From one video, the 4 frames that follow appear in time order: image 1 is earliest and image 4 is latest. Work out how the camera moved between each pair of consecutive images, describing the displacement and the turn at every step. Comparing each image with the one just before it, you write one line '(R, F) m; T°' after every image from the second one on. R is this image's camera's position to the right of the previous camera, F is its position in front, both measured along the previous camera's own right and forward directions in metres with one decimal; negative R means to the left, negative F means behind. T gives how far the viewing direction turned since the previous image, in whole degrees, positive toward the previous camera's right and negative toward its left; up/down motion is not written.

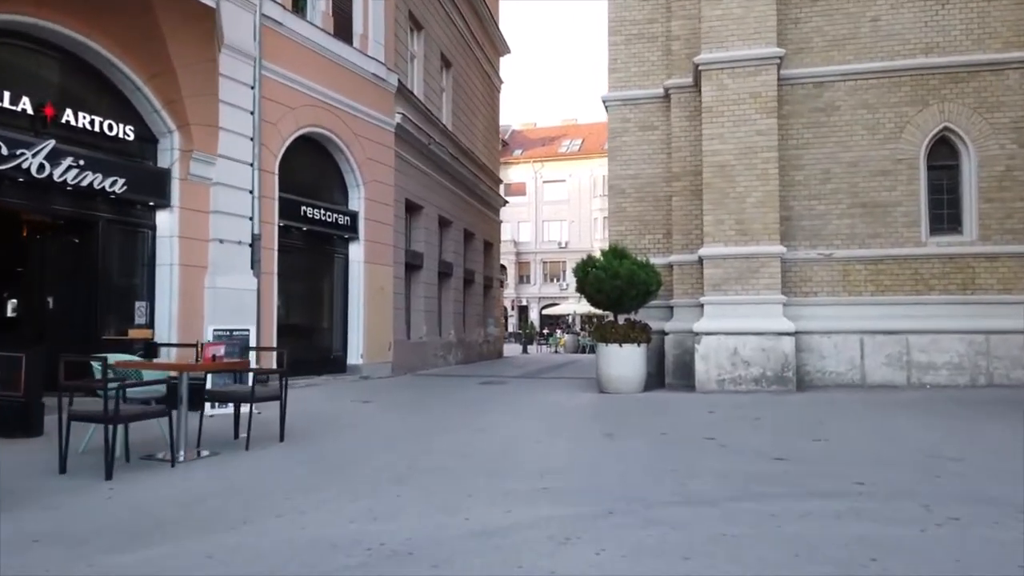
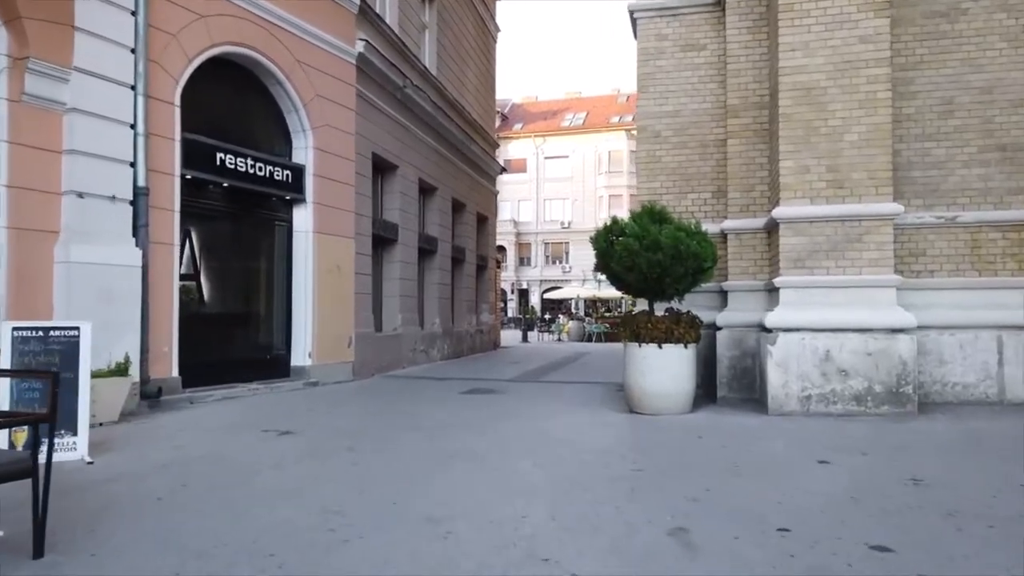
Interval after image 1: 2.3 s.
(+0.1, +3.9) m; 0°
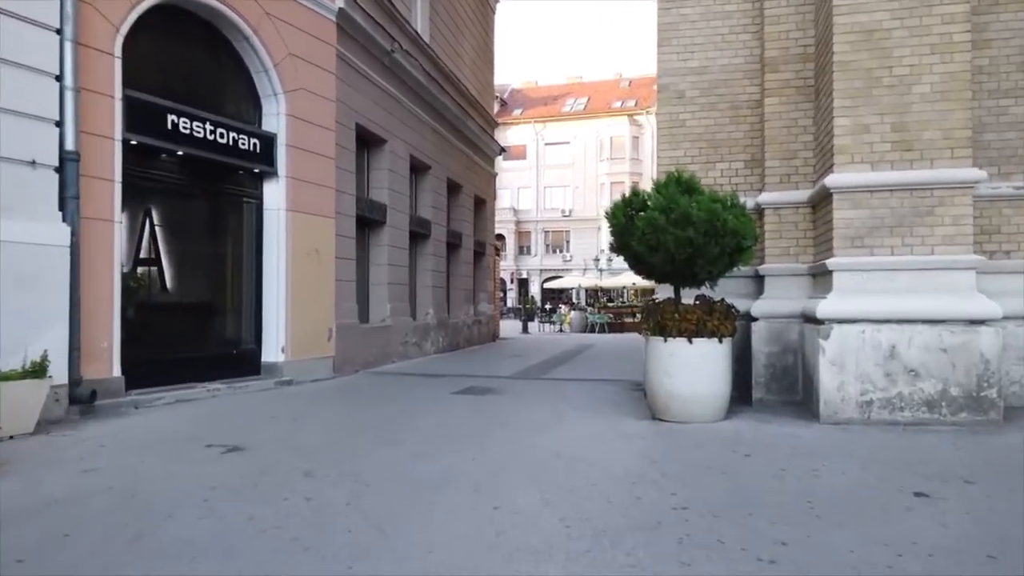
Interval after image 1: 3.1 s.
(0.0, +1.5) m; 0°
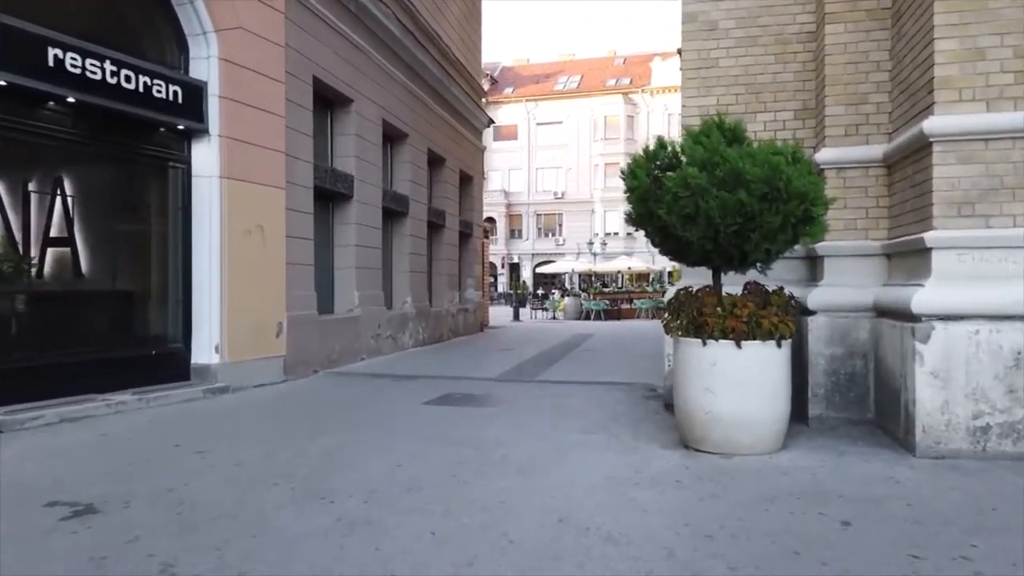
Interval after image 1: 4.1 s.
(+0.1, +2.0) m; +1°
